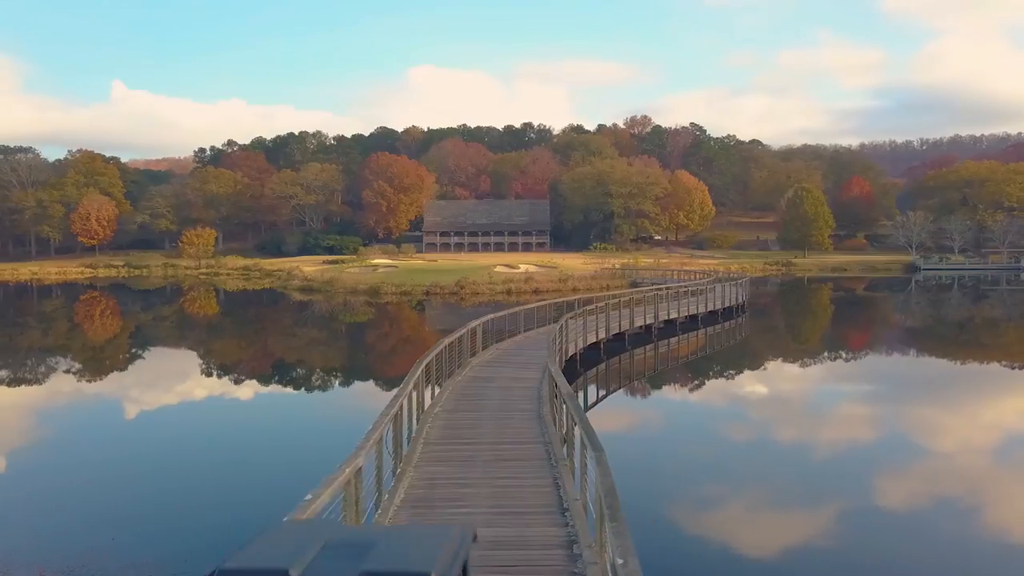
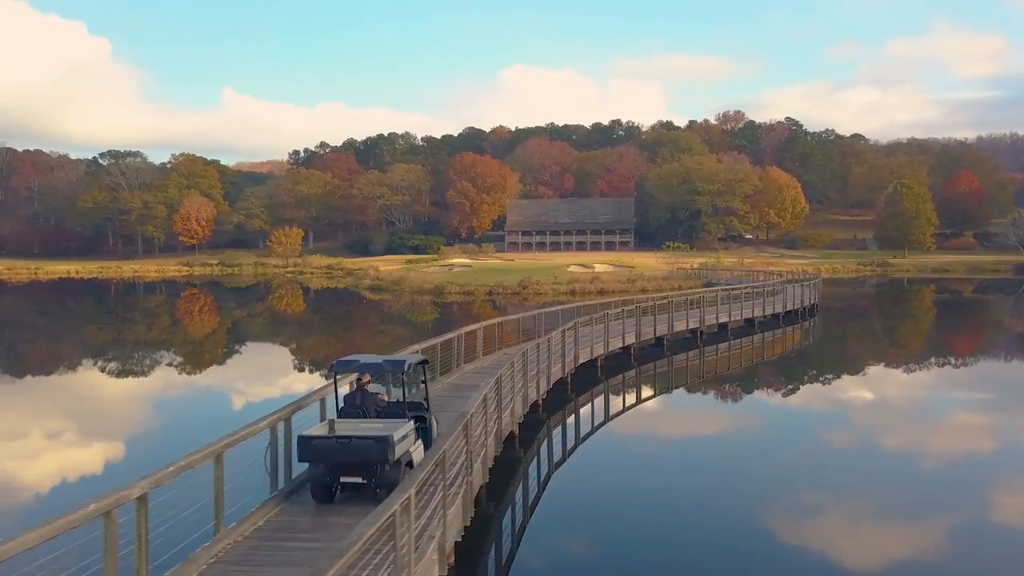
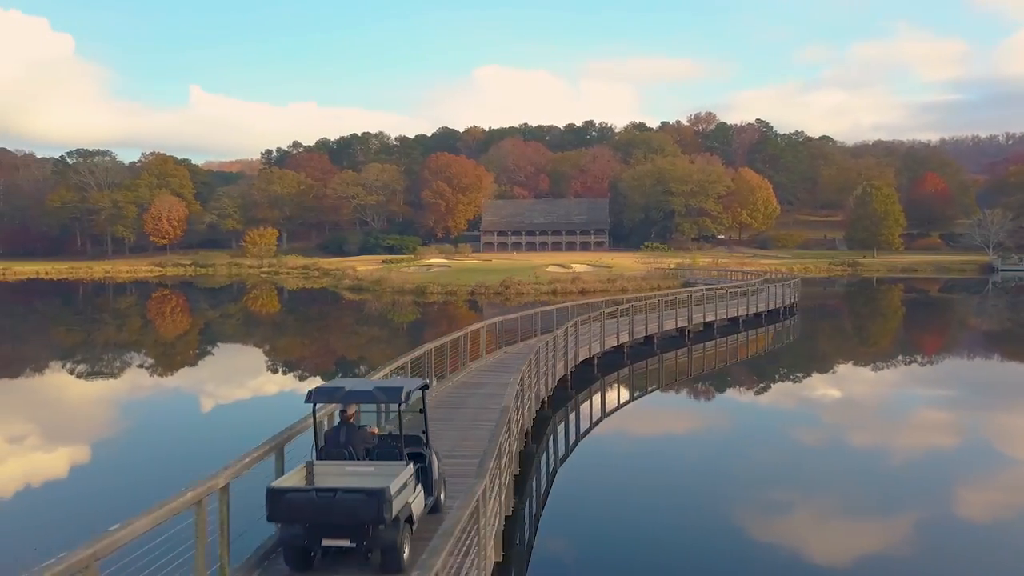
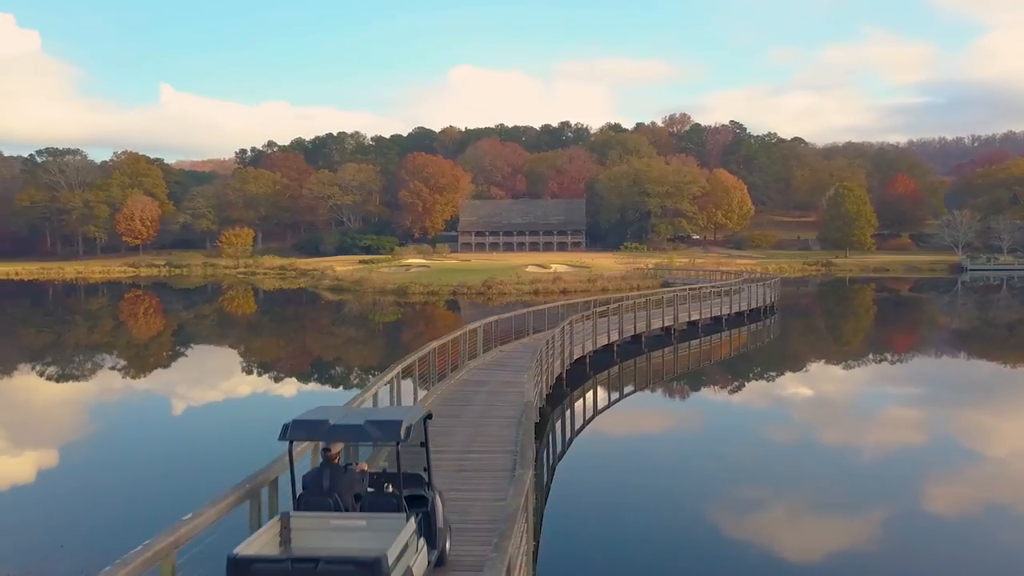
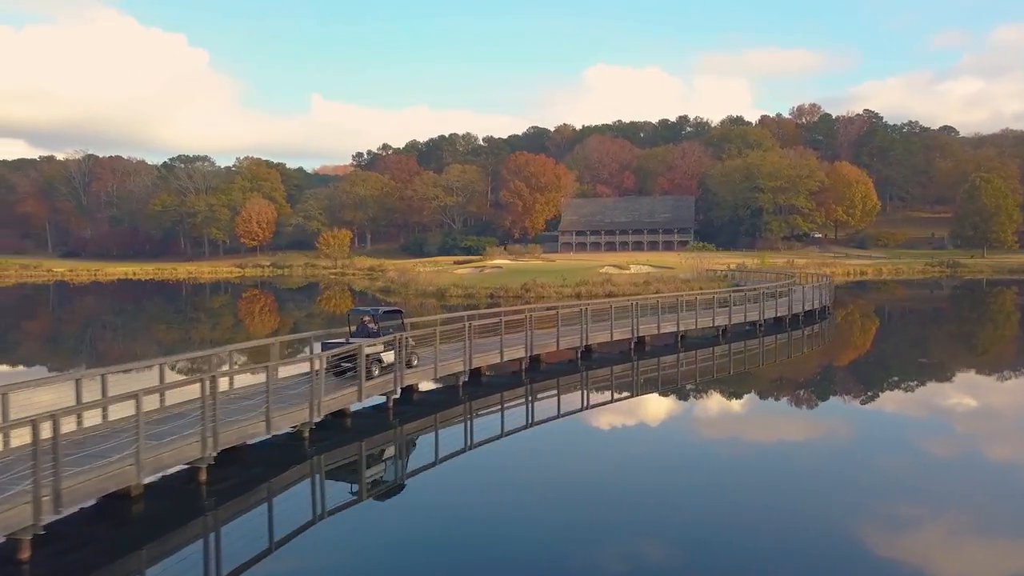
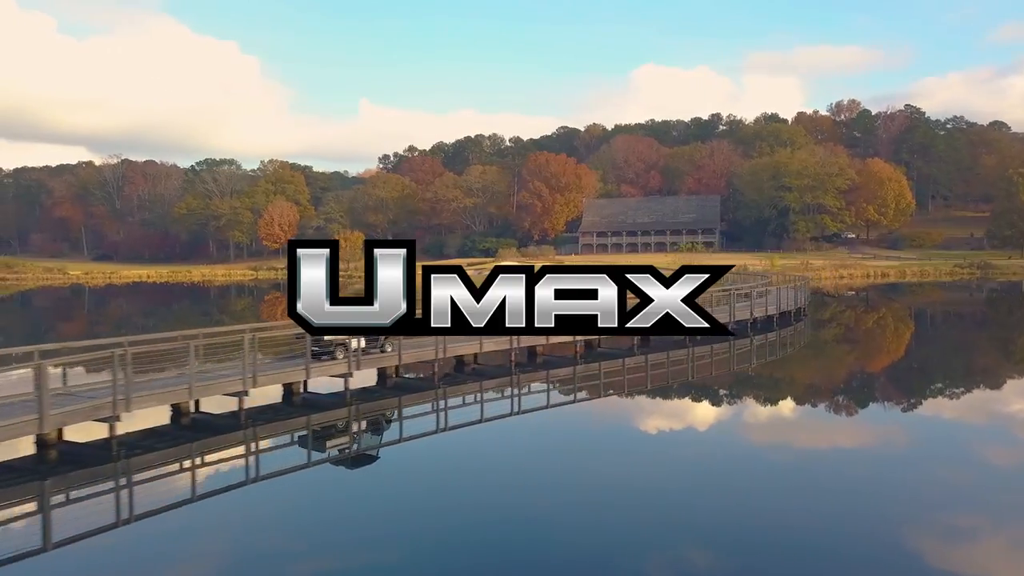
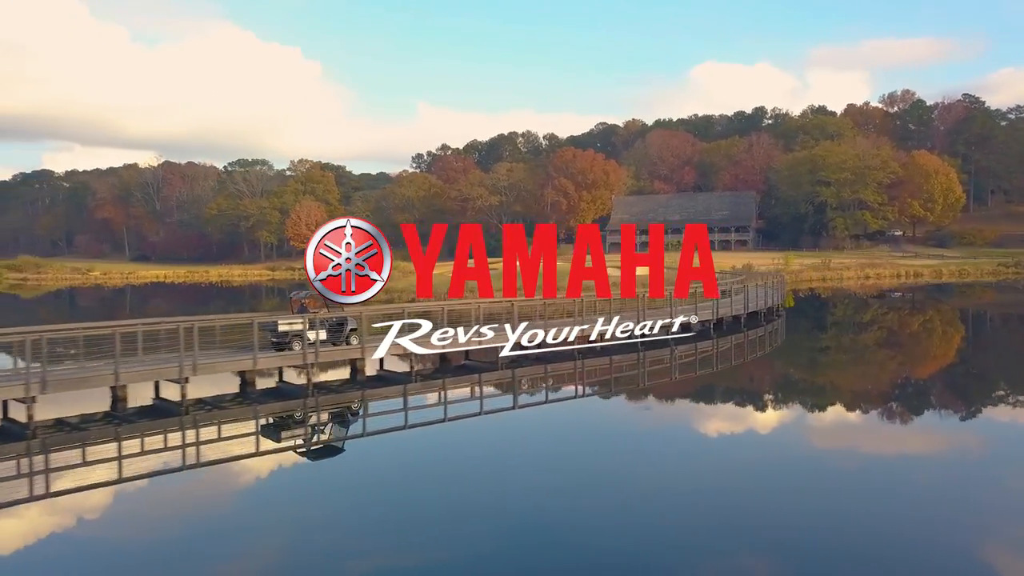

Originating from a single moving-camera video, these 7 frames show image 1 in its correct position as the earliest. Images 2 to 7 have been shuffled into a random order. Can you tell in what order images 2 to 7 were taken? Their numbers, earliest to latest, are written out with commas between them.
4, 3, 2, 5, 6, 7
